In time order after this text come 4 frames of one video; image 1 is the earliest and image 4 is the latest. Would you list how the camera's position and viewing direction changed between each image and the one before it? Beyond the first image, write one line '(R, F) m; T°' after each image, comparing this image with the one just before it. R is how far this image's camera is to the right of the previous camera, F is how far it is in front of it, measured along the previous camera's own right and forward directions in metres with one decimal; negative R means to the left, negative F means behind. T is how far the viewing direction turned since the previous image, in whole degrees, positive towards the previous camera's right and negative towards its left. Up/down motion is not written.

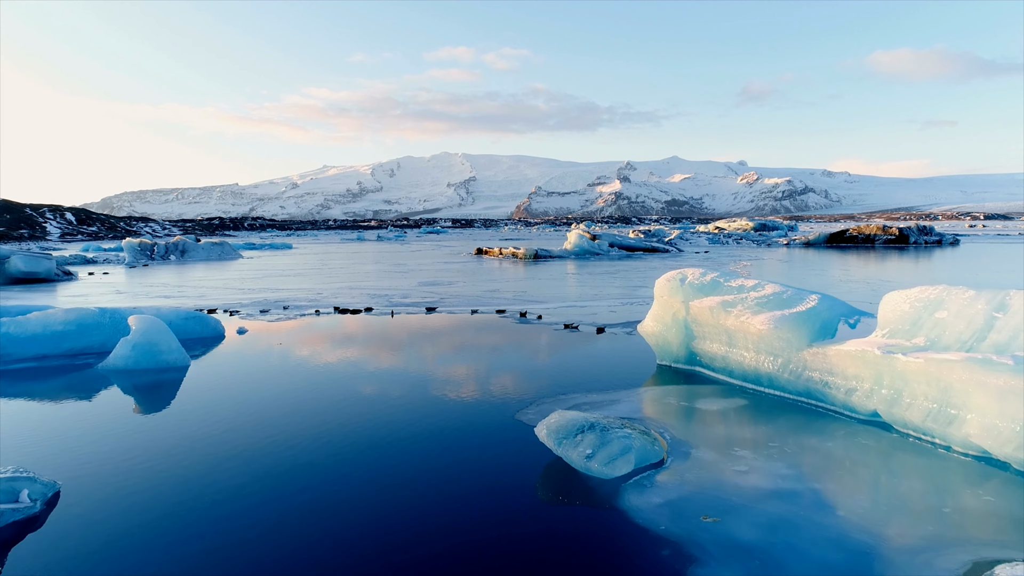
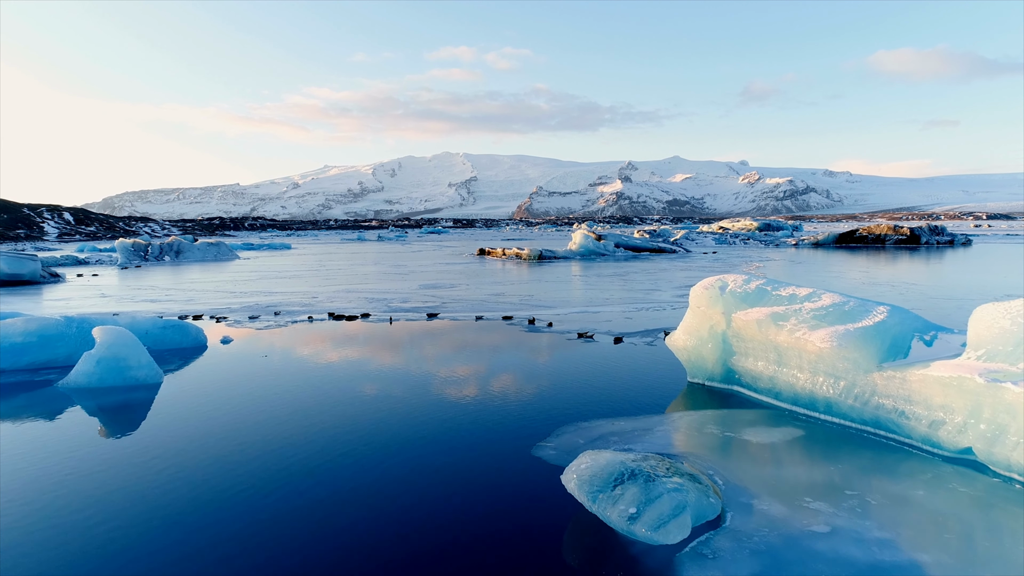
(-0.2, +1.3) m; 0°
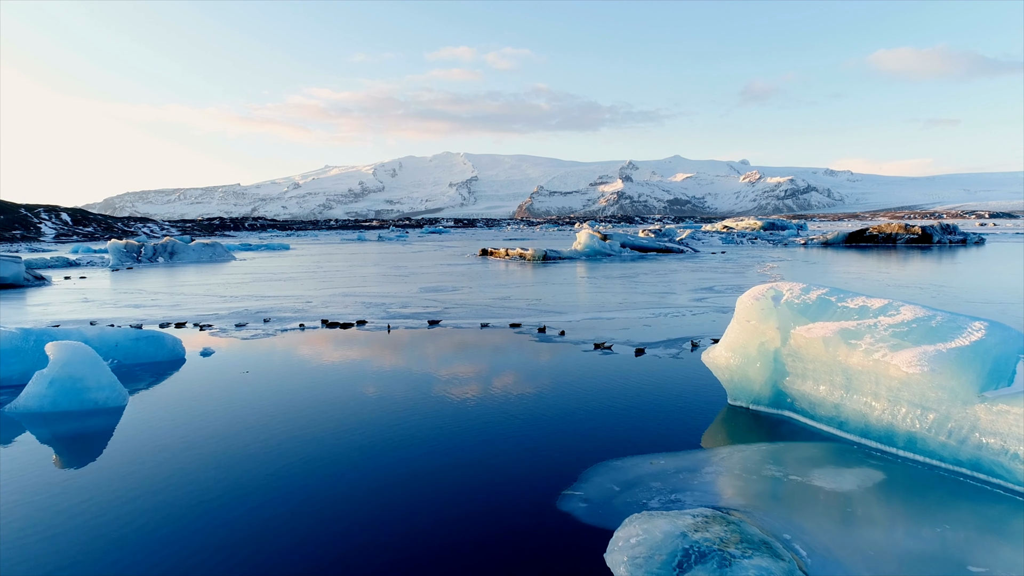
(-0.2, +1.3) m; 0°
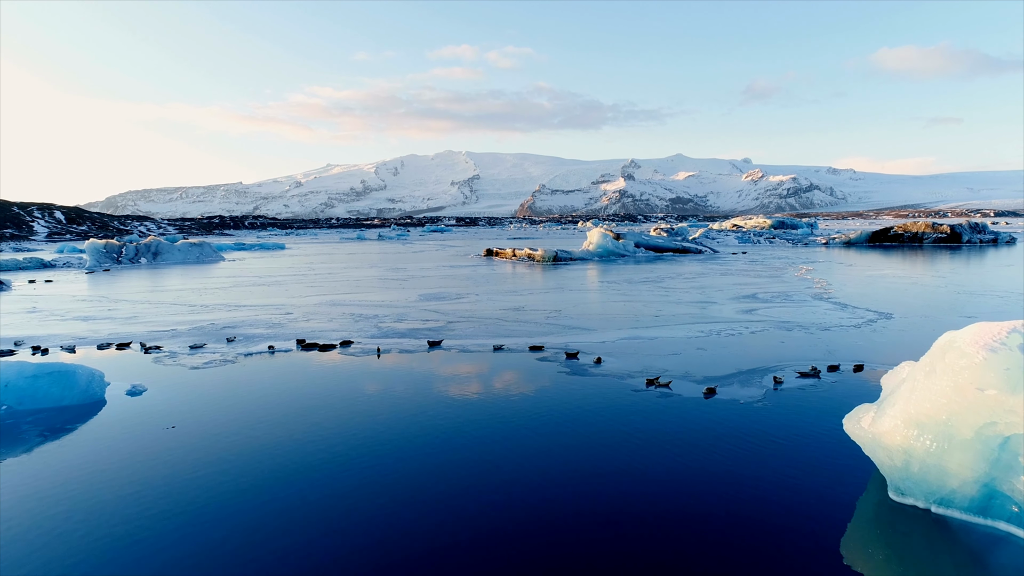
(-0.4, +3.0) m; 0°
